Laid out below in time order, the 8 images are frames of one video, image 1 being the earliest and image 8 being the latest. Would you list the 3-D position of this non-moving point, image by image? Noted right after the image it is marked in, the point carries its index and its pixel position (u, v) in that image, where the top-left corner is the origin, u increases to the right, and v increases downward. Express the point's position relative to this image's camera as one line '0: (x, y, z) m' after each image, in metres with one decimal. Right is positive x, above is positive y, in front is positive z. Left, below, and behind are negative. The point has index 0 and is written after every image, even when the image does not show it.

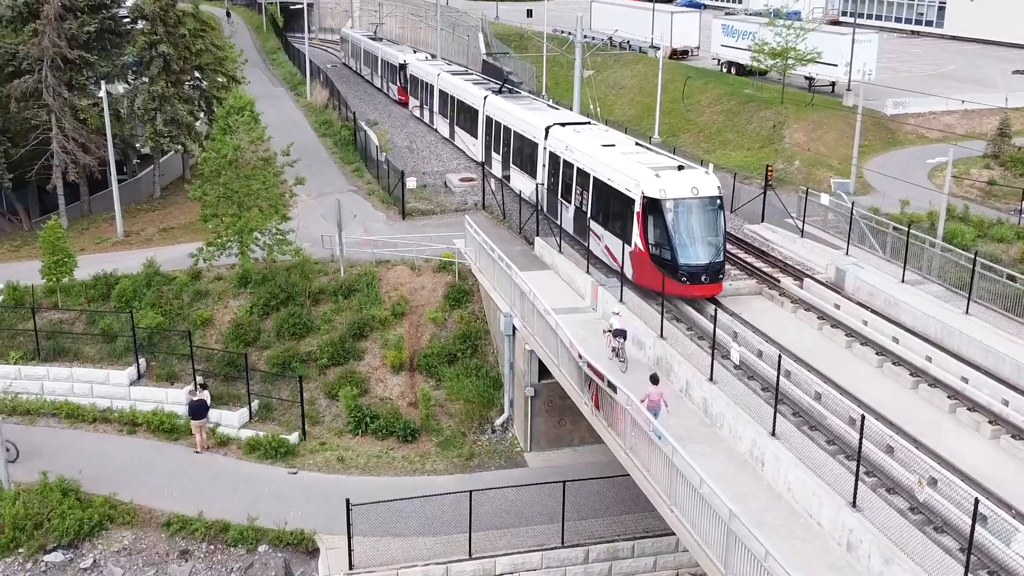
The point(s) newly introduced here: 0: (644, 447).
0: (+1.8, -2.1, +14.4) m
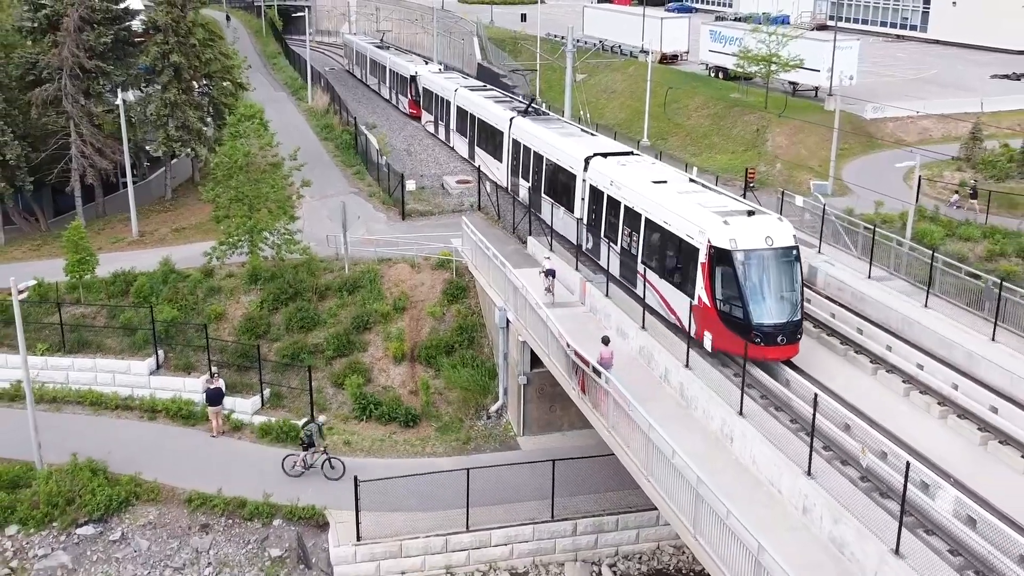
0: (+1.7, -2.0, +16.0) m
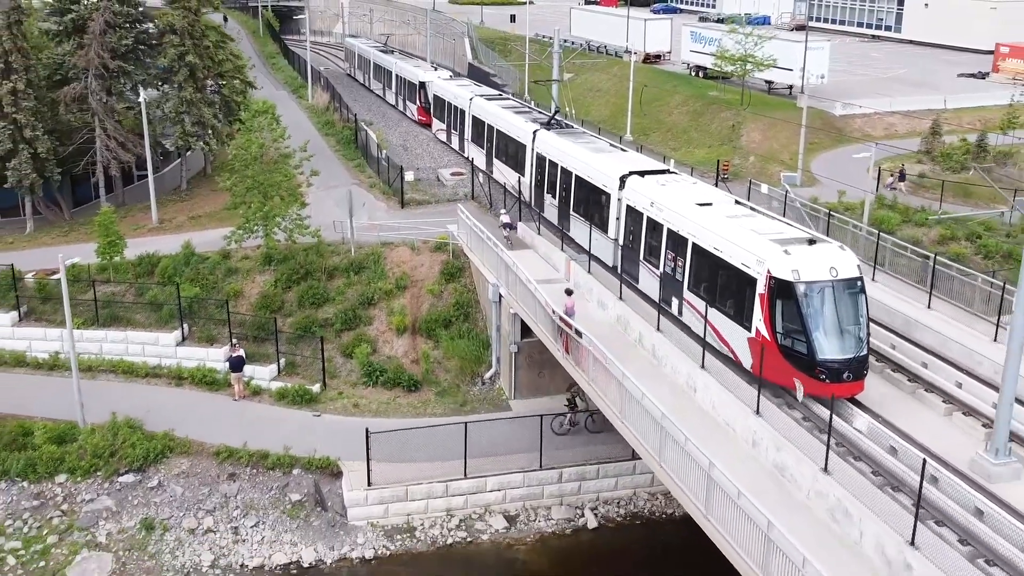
0: (+1.6, -1.5, +18.4) m
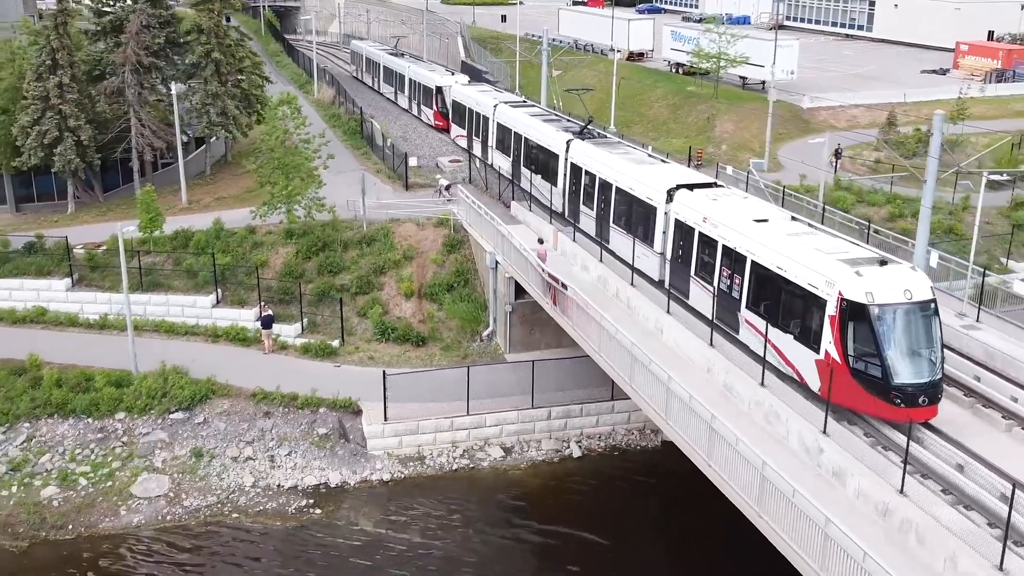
0: (+1.5, -0.7, +21.9) m
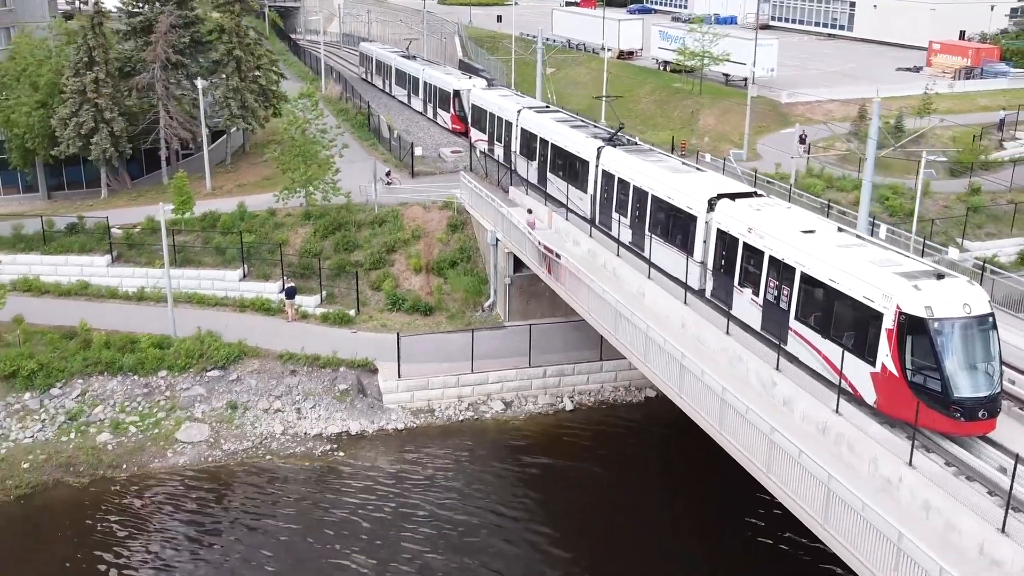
0: (+1.5, 0.0, +24.9) m
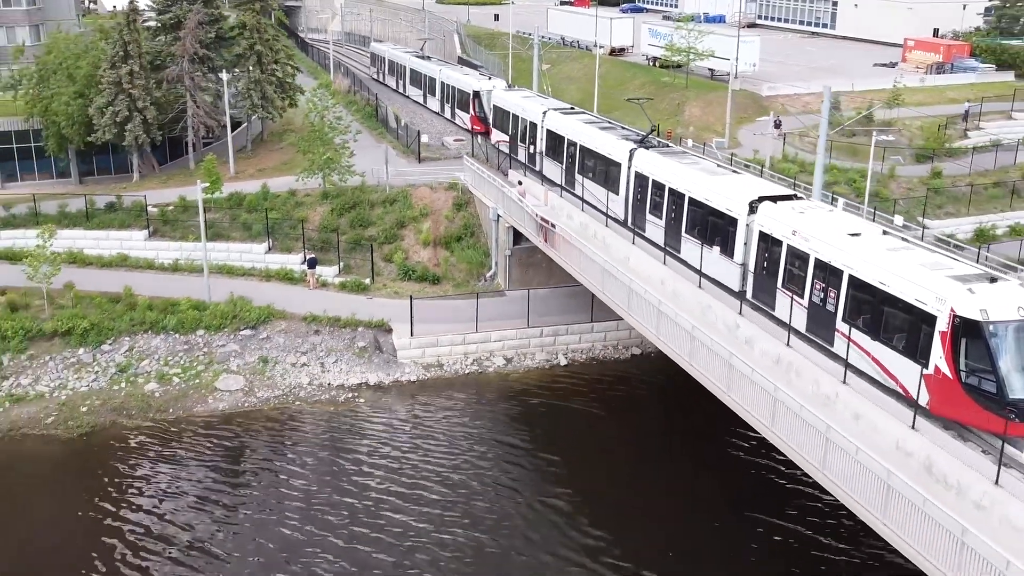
0: (+1.5, +0.9, +28.2) m
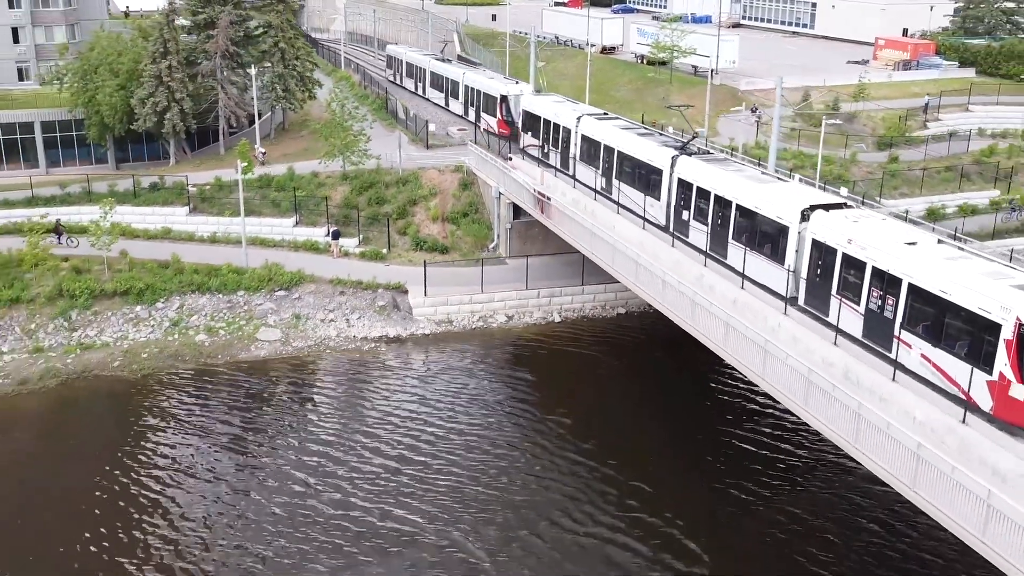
0: (+1.6, +2.0, +32.6) m
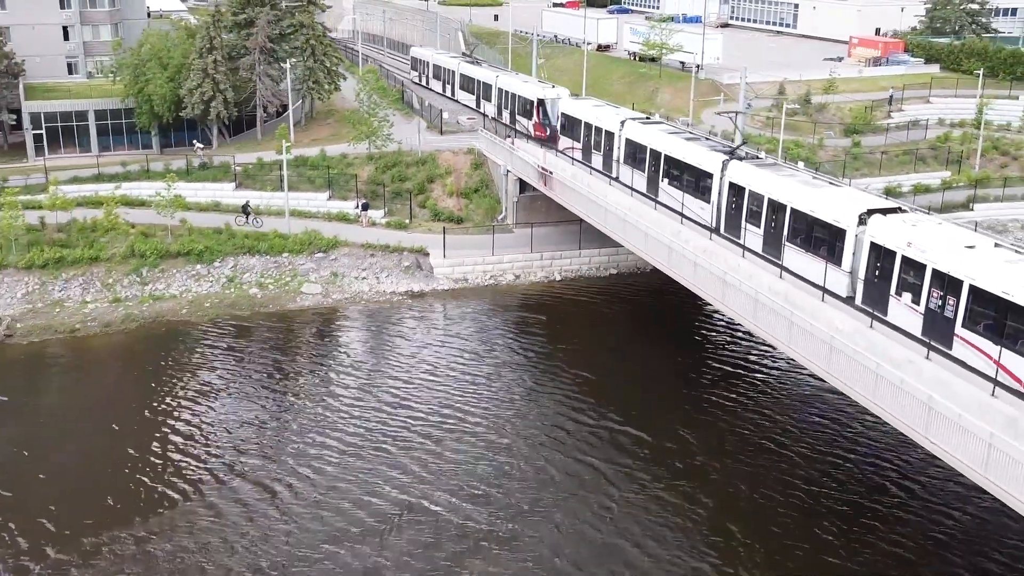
0: (+1.8, +3.4, +38.2) m
